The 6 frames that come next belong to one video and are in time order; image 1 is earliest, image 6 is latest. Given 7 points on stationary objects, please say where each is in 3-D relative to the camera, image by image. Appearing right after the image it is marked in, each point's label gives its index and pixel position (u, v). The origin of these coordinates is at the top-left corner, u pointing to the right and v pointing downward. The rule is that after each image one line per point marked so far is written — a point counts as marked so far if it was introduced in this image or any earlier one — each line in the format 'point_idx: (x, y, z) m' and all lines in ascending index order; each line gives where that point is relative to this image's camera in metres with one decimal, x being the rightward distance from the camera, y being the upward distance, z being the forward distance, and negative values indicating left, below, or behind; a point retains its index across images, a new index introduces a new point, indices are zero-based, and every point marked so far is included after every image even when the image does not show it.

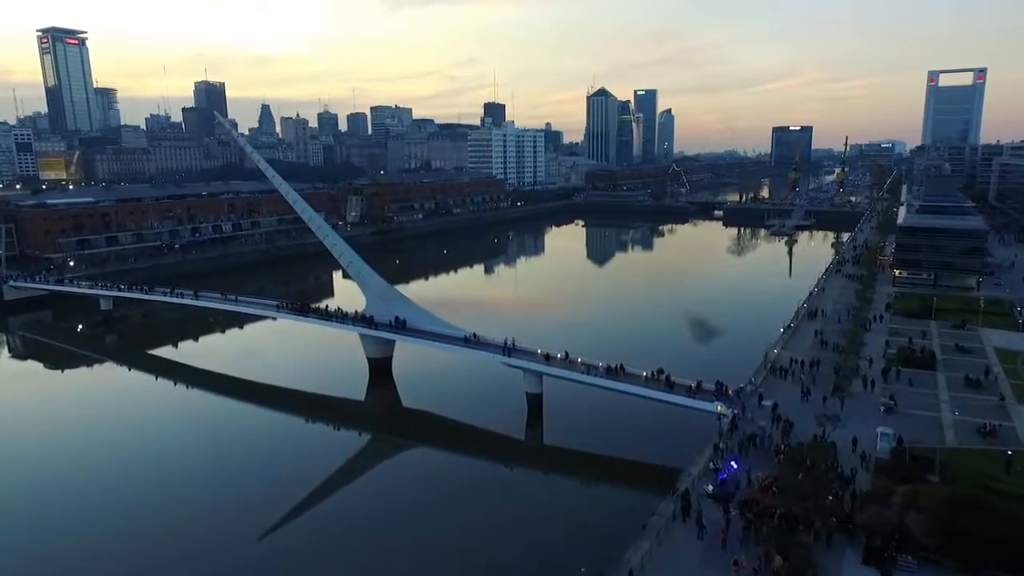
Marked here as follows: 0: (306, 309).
0: (-6.2, -0.6, +19.6) m
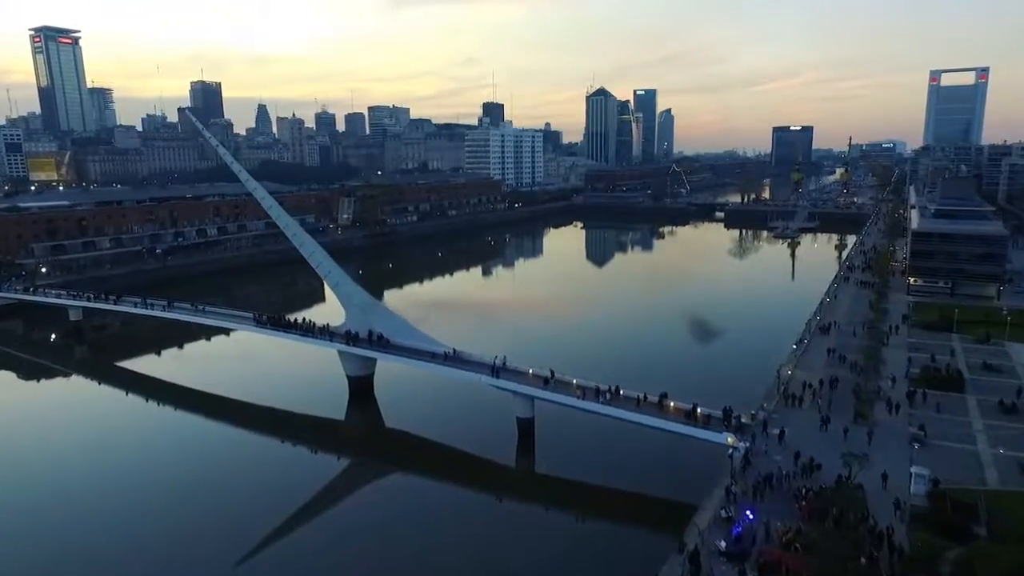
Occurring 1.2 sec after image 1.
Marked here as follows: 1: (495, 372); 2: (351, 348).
0: (-6.5, -0.9, +18.2) m
1: (-0.5, -1.9, +14.8) m
2: (-4.1, -1.5, +16.6) m
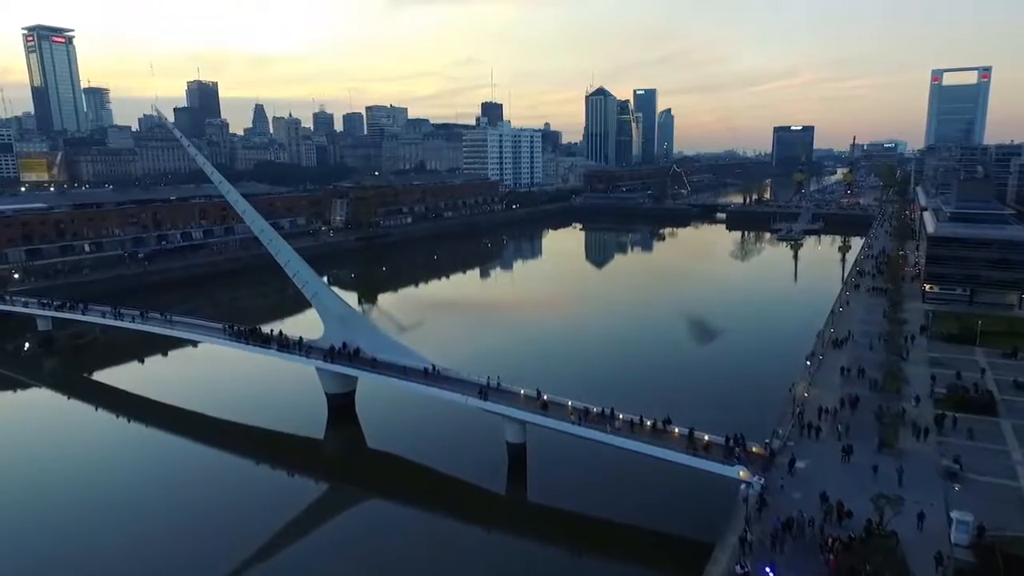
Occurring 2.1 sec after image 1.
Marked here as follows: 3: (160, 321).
0: (-6.7, -1.2, +17.0) m
1: (-0.7, -2.2, +13.5) m
2: (-4.3, -1.8, +15.4) m
3: (-10.1, -0.9, +18.8) m
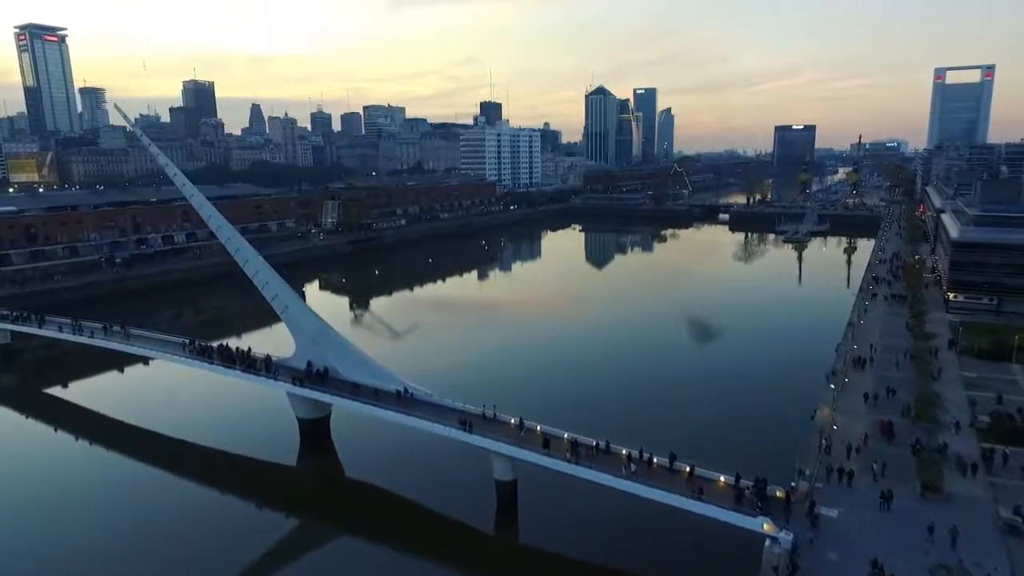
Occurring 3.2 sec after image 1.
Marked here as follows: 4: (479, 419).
0: (-6.9, -1.5, +15.5) m
1: (-0.9, -2.5, +12.0) m
2: (-4.5, -2.1, +13.8) m
3: (-10.3, -1.2, +17.3) m
4: (-0.6, -2.5, +12.5) m
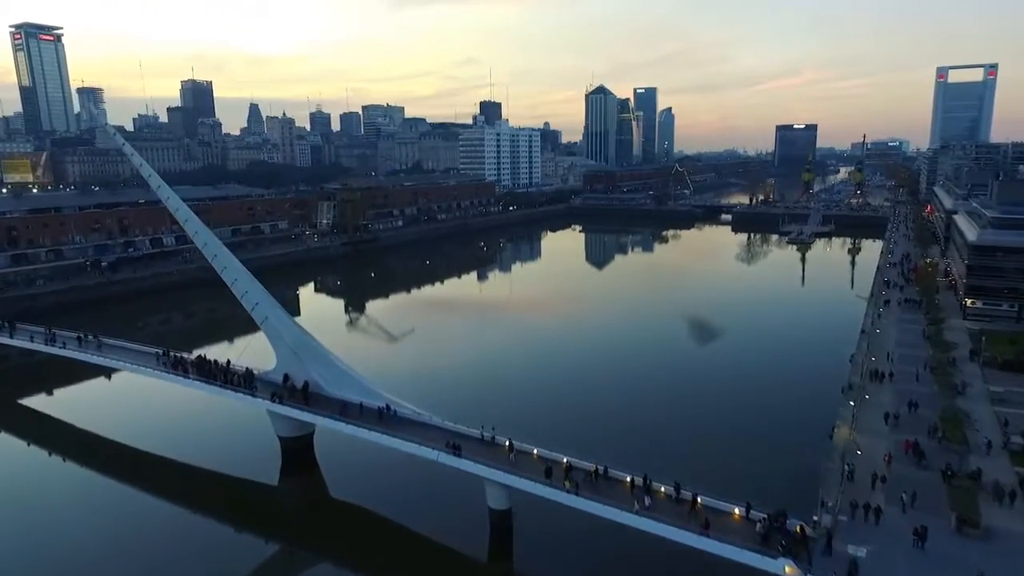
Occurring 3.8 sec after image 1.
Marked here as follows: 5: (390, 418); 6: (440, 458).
0: (-7.0, -1.7, +14.5) m
1: (-1.0, -2.6, +11.0) m
2: (-4.6, -2.3, +12.9) m
3: (-10.4, -1.4, +16.4) m
4: (-0.7, -2.7, +11.5) m
5: (-2.2, -2.4, +12.3) m
6: (-1.2, -2.8, +11.0) m
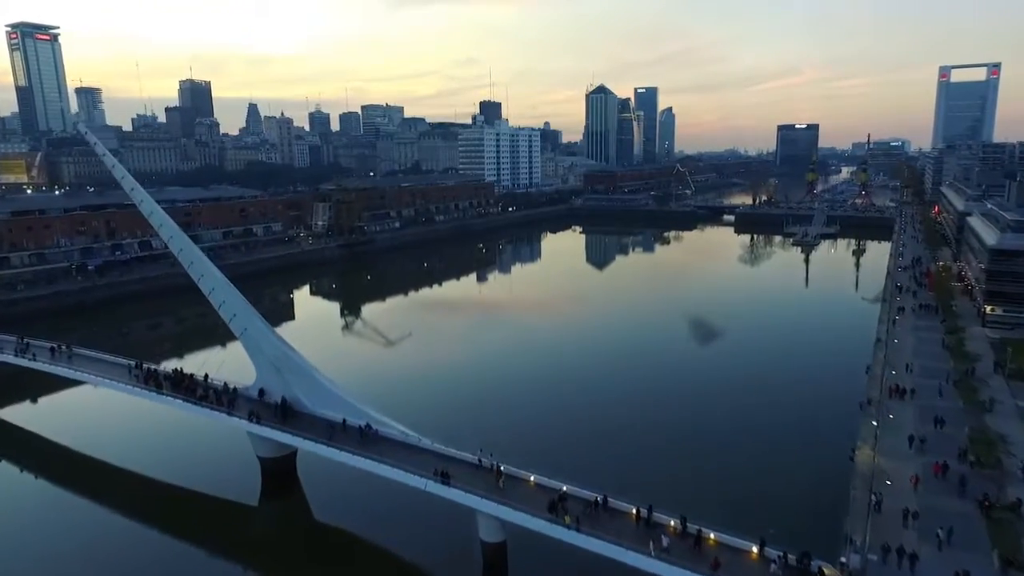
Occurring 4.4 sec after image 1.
0: (-7.1, -1.9, +13.6) m
1: (-1.0, -2.8, +10.1) m
2: (-4.7, -2.5, +12.0) m
3: (-10.4, -1.6, +15.5) m
4: (-0.8, -2.8, +10.6) m
5: (-2.3, -2.6, +11.4) m
6: (-1.2, -3.0, +10.1) m
